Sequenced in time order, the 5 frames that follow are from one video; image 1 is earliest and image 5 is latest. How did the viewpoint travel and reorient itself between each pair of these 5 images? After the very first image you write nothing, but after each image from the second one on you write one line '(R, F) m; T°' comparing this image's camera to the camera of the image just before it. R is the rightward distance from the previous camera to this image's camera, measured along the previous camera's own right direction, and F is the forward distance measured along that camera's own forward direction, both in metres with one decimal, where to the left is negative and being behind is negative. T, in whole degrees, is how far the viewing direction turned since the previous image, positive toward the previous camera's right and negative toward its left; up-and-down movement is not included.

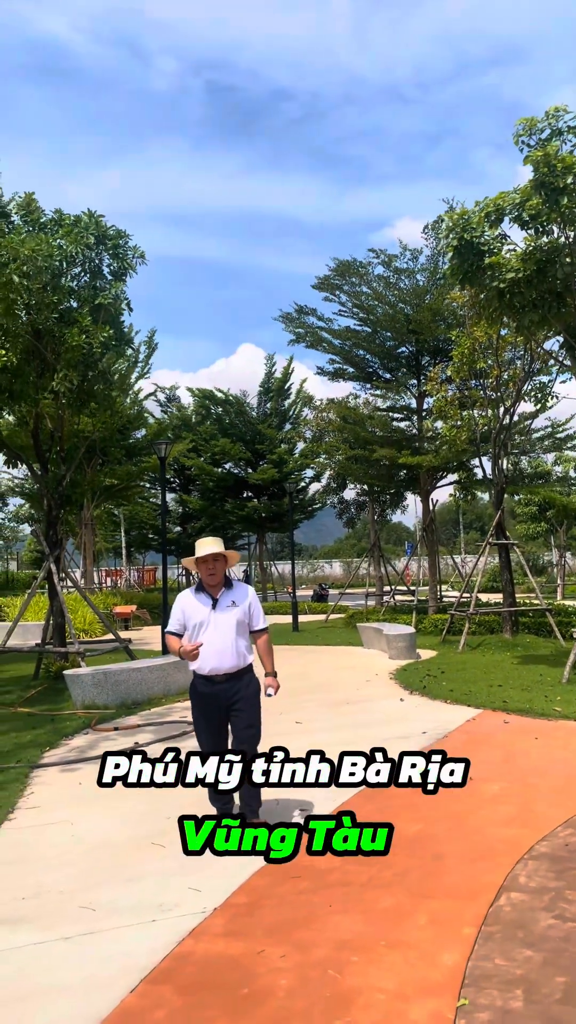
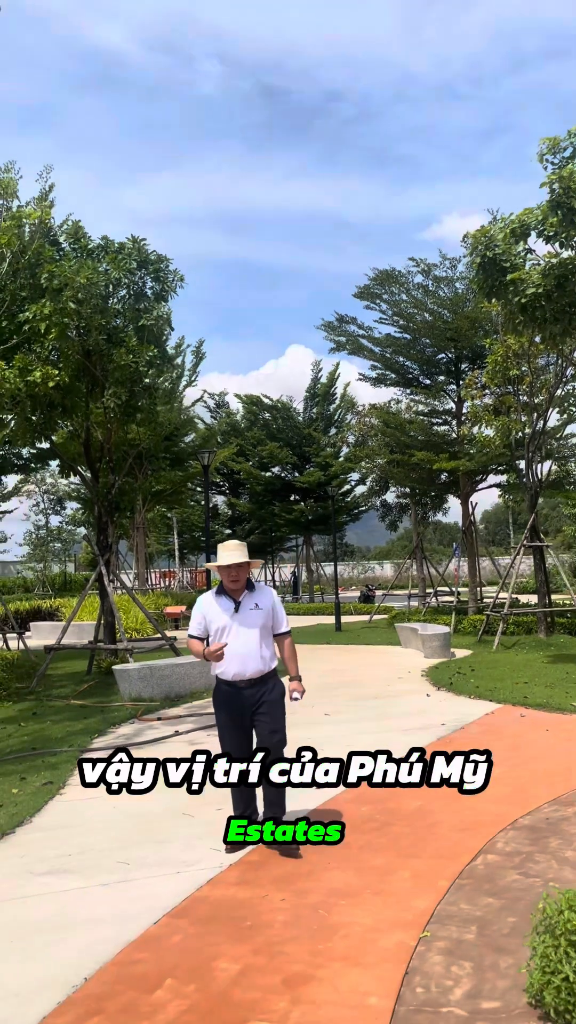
(+0.2, -0.6) m; -4°
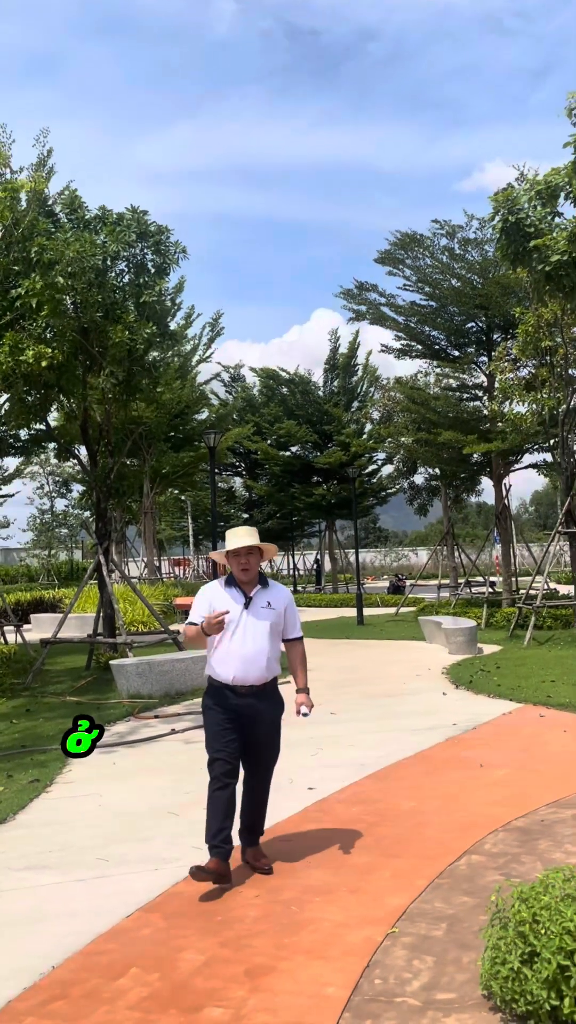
(+0.3, +0.2) m; -3°
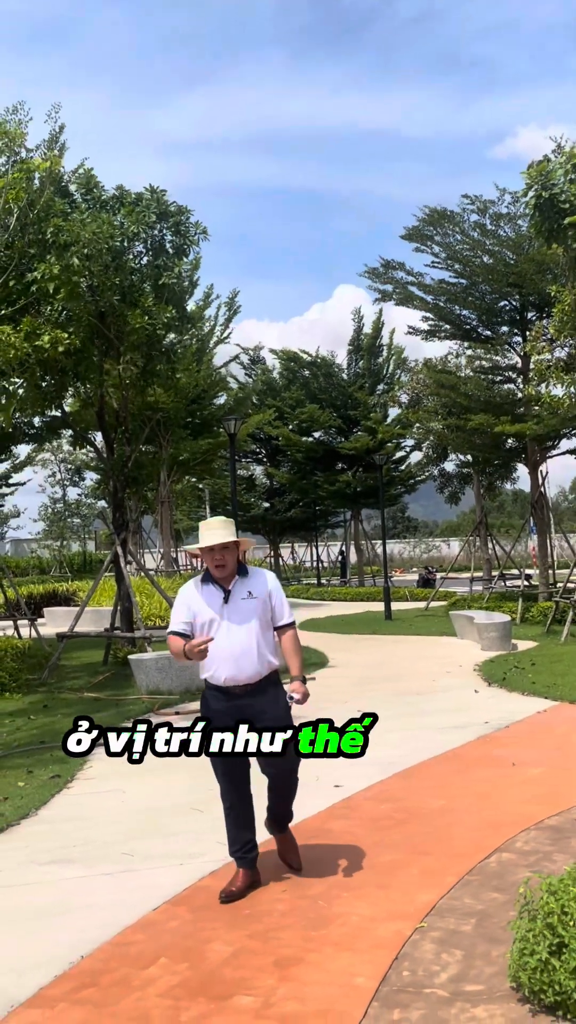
(0.0, +0.1) m; -2°
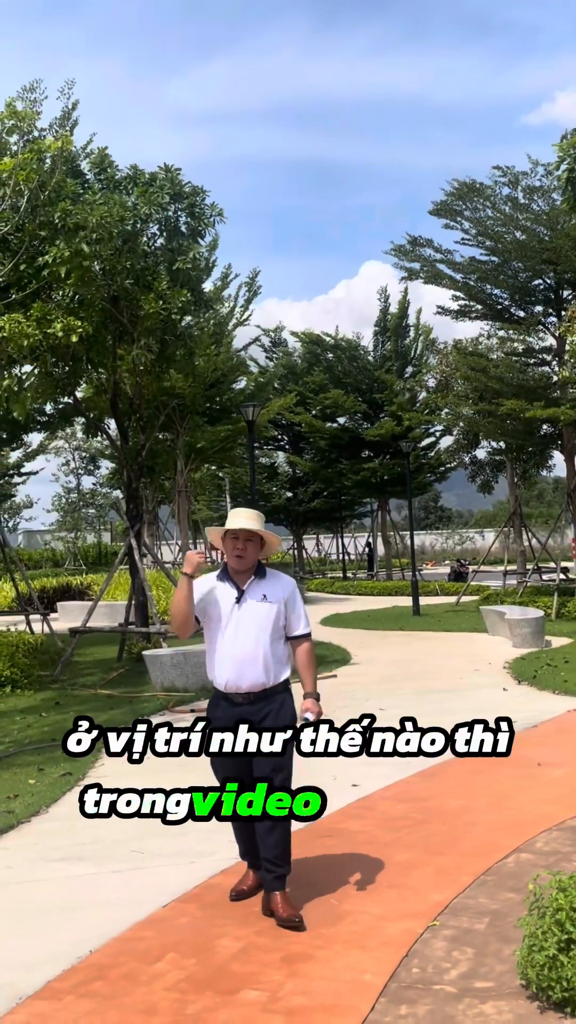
(+0.1, +0.2) m; -2°
